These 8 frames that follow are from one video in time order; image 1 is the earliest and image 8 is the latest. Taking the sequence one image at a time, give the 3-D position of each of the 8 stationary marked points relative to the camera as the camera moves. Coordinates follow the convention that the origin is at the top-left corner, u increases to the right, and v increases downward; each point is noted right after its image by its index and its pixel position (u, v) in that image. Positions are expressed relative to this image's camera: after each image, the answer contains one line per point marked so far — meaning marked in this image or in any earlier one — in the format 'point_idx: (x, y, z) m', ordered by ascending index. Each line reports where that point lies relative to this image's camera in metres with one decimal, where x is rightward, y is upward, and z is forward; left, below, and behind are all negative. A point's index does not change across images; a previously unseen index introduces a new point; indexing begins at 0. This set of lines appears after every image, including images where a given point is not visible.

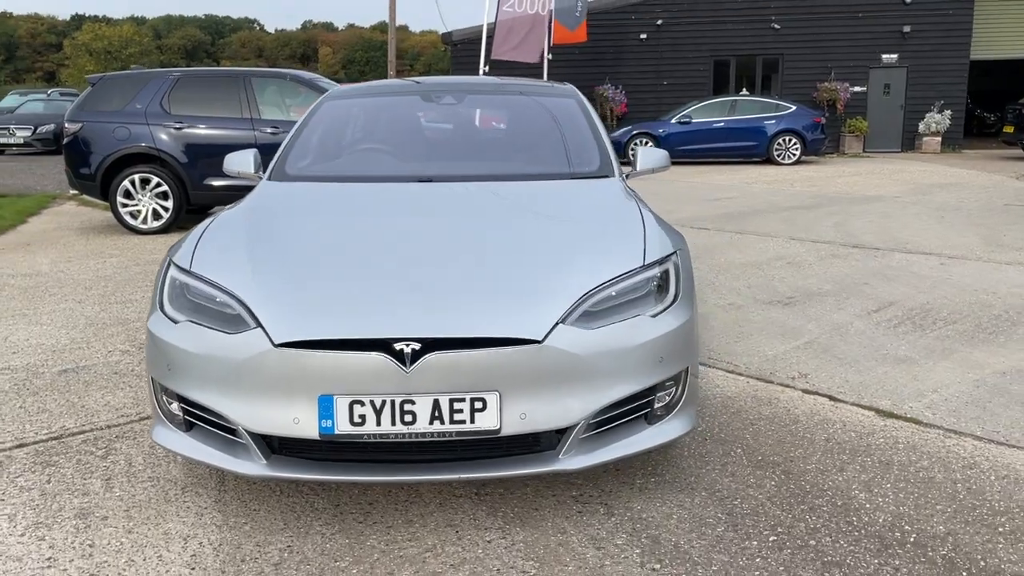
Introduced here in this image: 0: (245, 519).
0: (-0.8, -0.7, +2.6) m
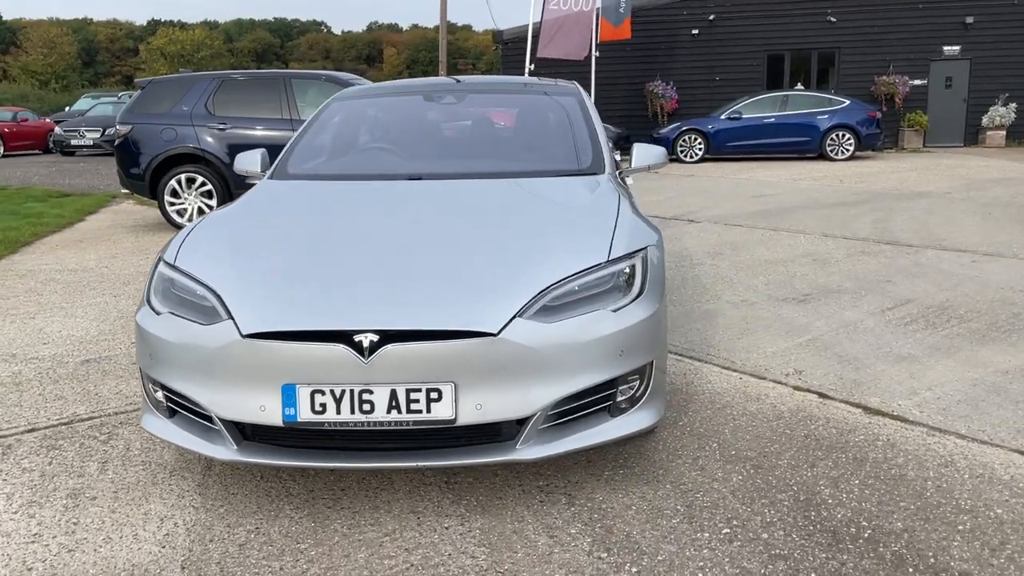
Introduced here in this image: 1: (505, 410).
0: (-0.9, -0.7, +2.8) m
1: (0.0, -0.4, +2.6) m
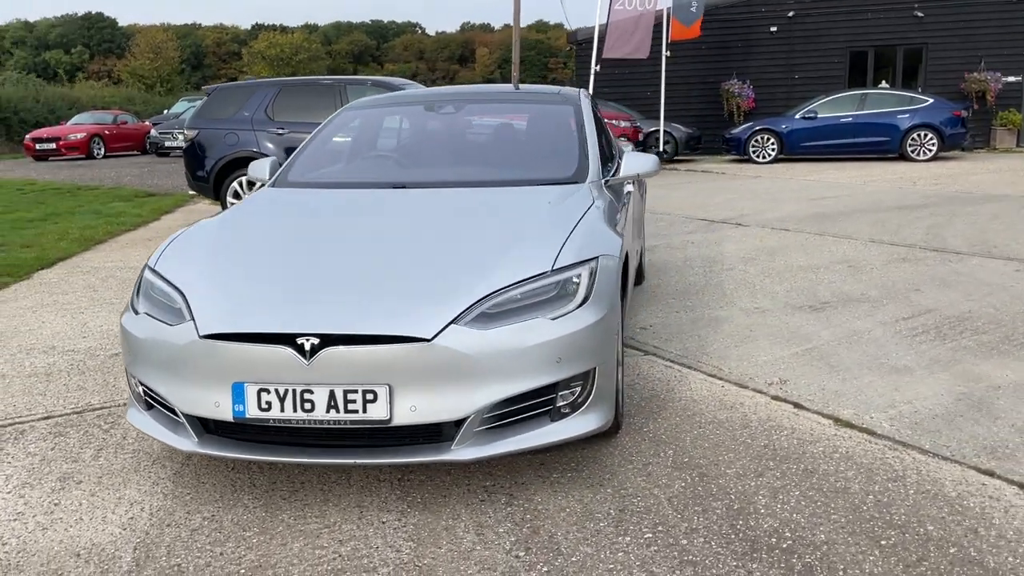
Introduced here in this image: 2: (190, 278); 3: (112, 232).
0: (-1.1, -0.7, +3.0) m
1: (-0.2, -0.4, +2.7) m
2: (-1.1, 0.0, +3.0) m
3: (-4.3, +0.6, +9.6) m
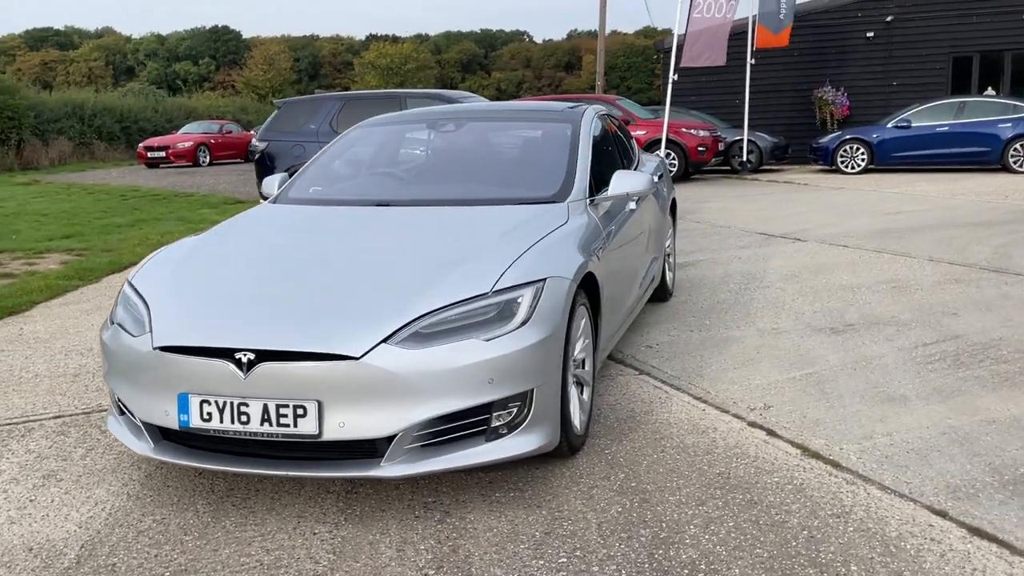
0: (-1.3, -0.7, +3.2) m
1: (-0.5, -0.4, +2.8) m
2: (-1.3, 0.0, +3.2) m
3: (-3.7, +0.6, +10.2) m
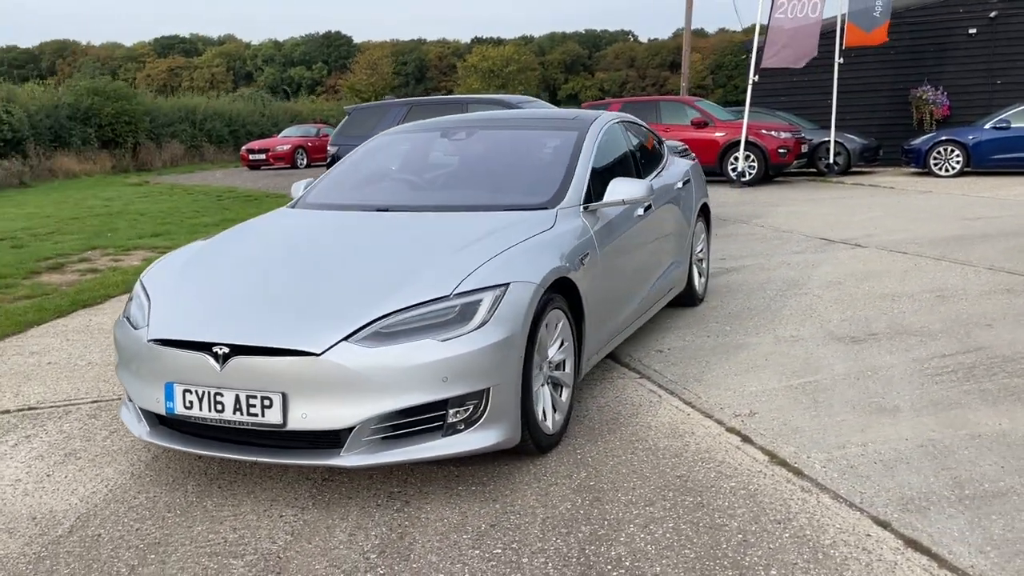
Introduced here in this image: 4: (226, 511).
0: (-1.4, -0.7, +3.5) m
1: (-0.6, -0.4, +3.0) m
2: (-1.4, 0.0, +3.5) m
3: (-3.0, +0.6, +10.7) m
4: (-1.0, -0.8, +3.1) m
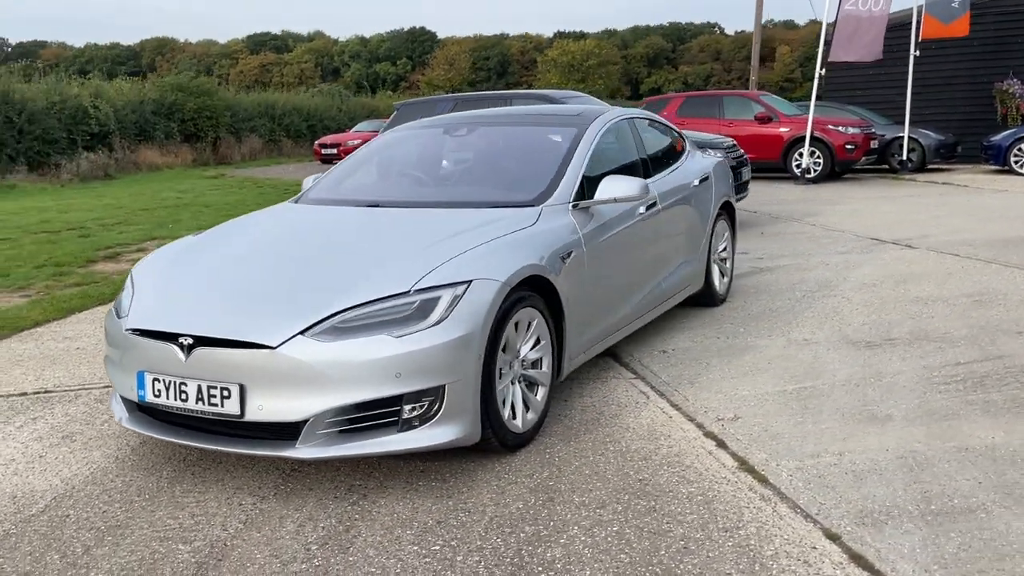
0: (-1.5, -0.7, +3.6) m
1: (-0.8, -0.4, +3.0) m
2: (-1.5, 0.0, +3.6) m
3: (-2.4, +0.7, +10.9) m
4: (-1.2, -0.8, +3.2) m
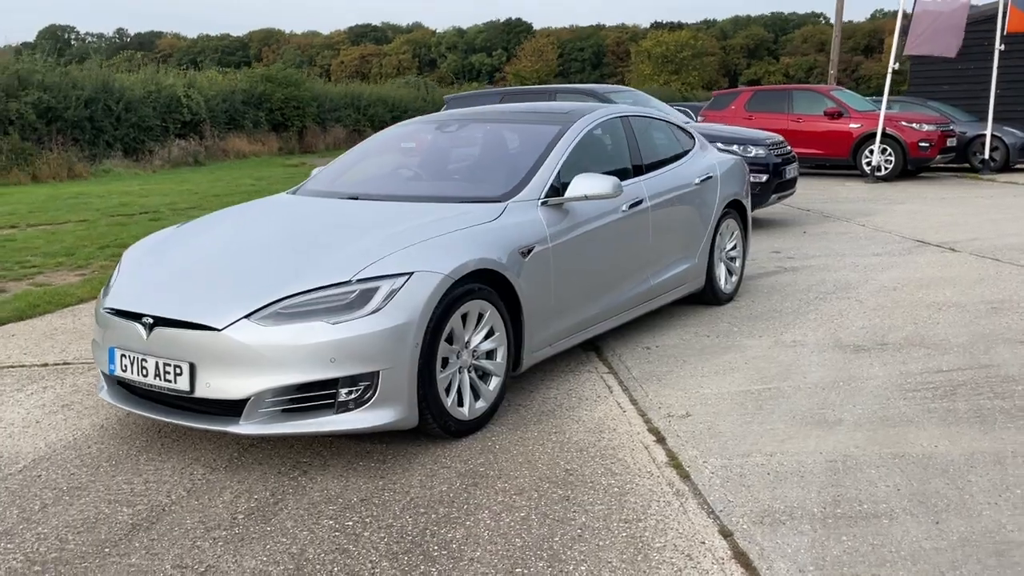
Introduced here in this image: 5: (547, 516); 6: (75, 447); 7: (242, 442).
0: (-1.7, -0.6, +3.9) m
1: (-1.0, -0.4, +3.3) m
2: (-1.7, +0.1, +3.9) m
3: (-1.8, +0.9, +11.3) m
4: (-1.4, -0.7, +3.5) m
5: (+0.1, -0.7, +2.9) m
6: (-1.8, -0.7, +3.7) m
7: (-1.1, -0.6, +3.7) m
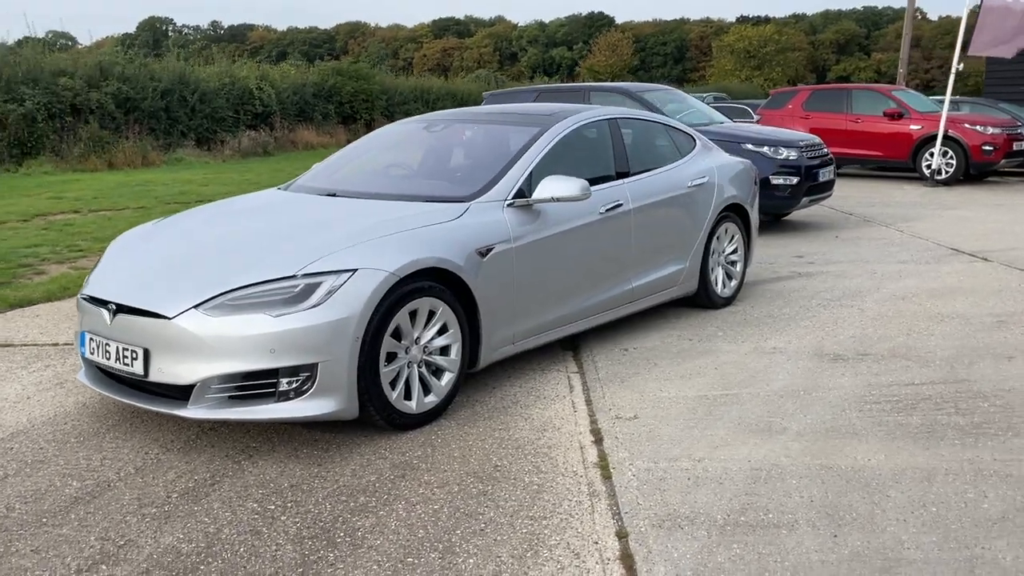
0: (-1.9, -0.5, +4.1) m
1: (-1.3, -0.3, +3.4) m
2: (-1.8, +0.2, +4.1) m
3: (-1.3, +1.0, +11.5) m
4: (-1.6, -0.6, +3.7) m
5: (-0.2, -0.7, +3.0) m
6: (-2.0, -0.6, +3.9) m
7: (-1.3, -0.6, +3.9) m
